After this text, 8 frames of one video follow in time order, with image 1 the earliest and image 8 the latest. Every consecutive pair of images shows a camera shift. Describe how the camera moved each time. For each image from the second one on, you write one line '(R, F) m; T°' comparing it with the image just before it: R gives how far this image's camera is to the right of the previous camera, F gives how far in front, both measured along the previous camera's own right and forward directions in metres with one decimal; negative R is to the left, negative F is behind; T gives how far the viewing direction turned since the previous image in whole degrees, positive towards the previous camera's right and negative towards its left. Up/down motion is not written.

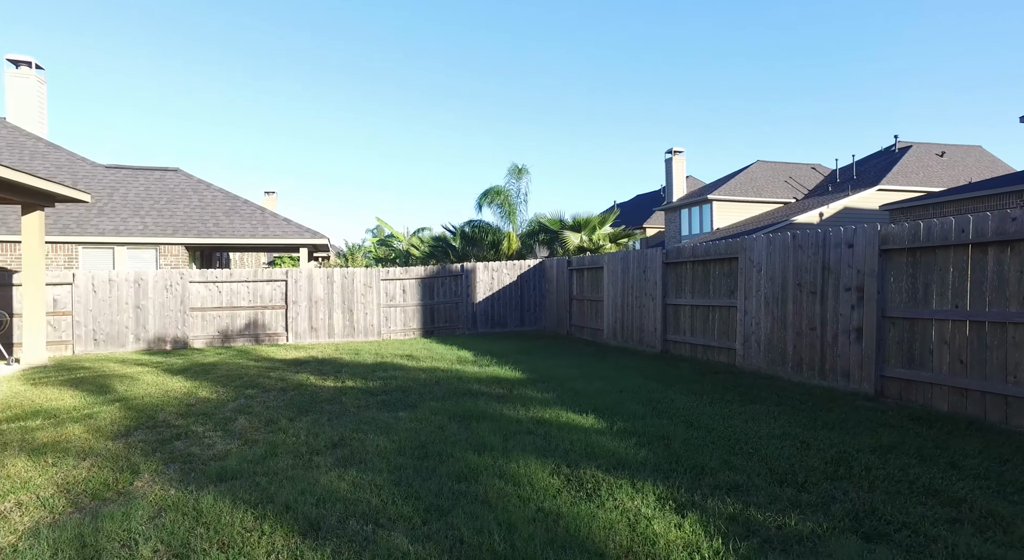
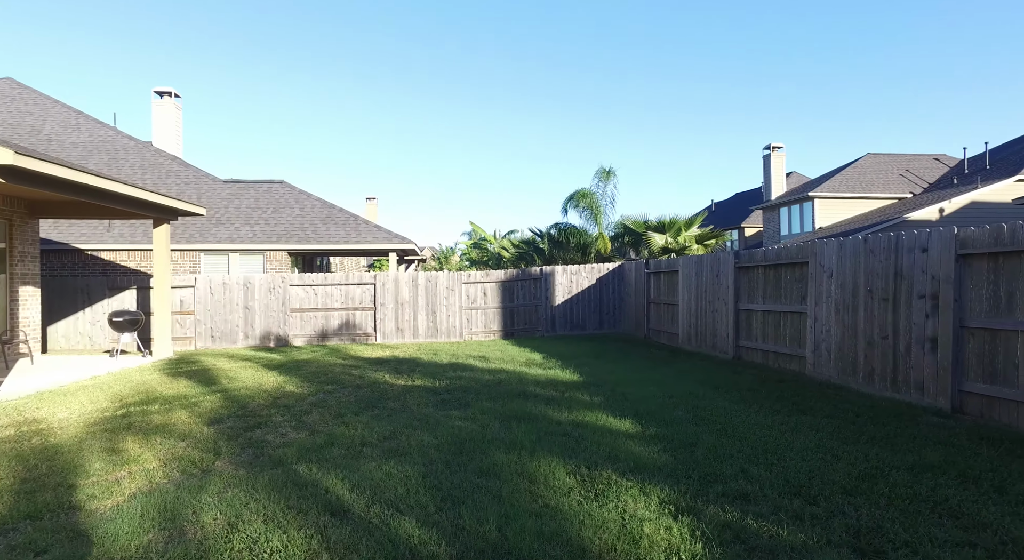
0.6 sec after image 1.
(+0.5, -0.3) m; -9°
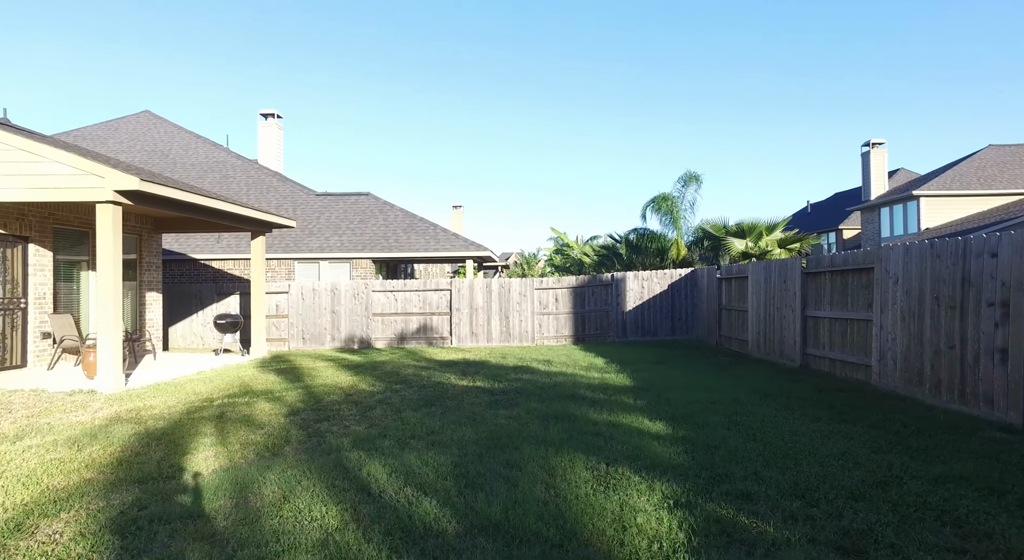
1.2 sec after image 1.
(+0.5, -0.4) m; -8°
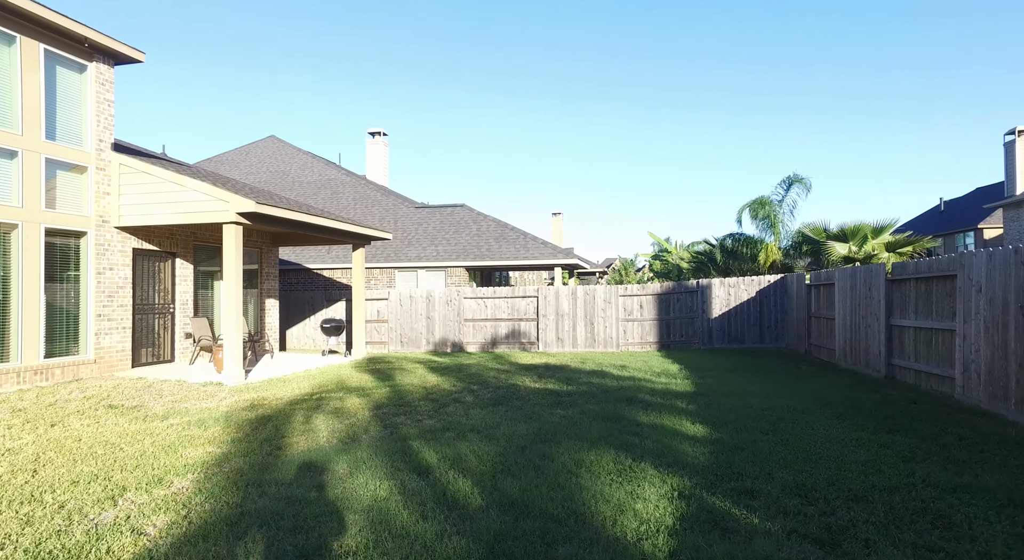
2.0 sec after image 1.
(+0.6, -0.6) m; -9°
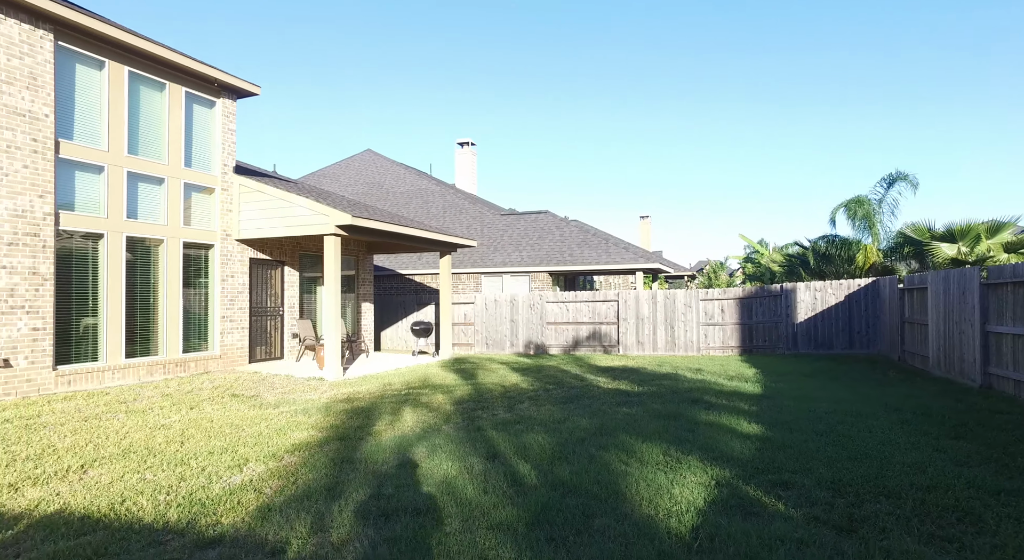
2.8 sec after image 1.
(+0.3, -0.6) m; -8°
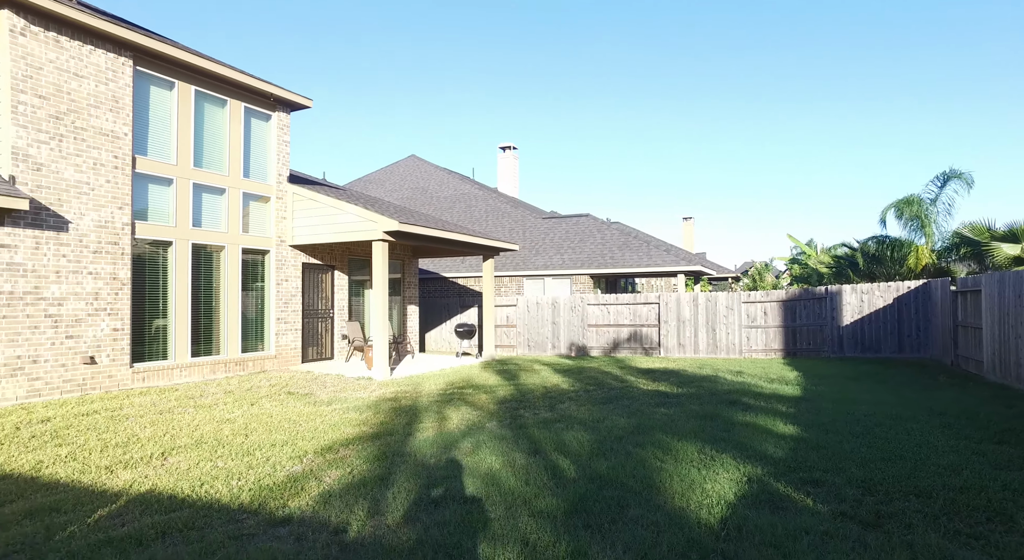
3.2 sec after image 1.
(0.0, -0.3) m; -4°
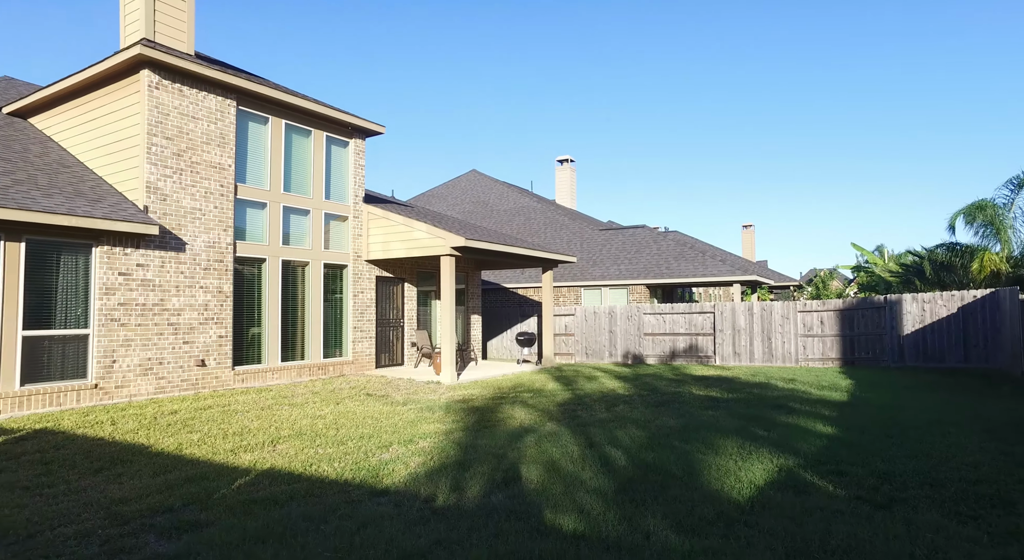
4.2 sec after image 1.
(0.0, -0.8) m; -5°
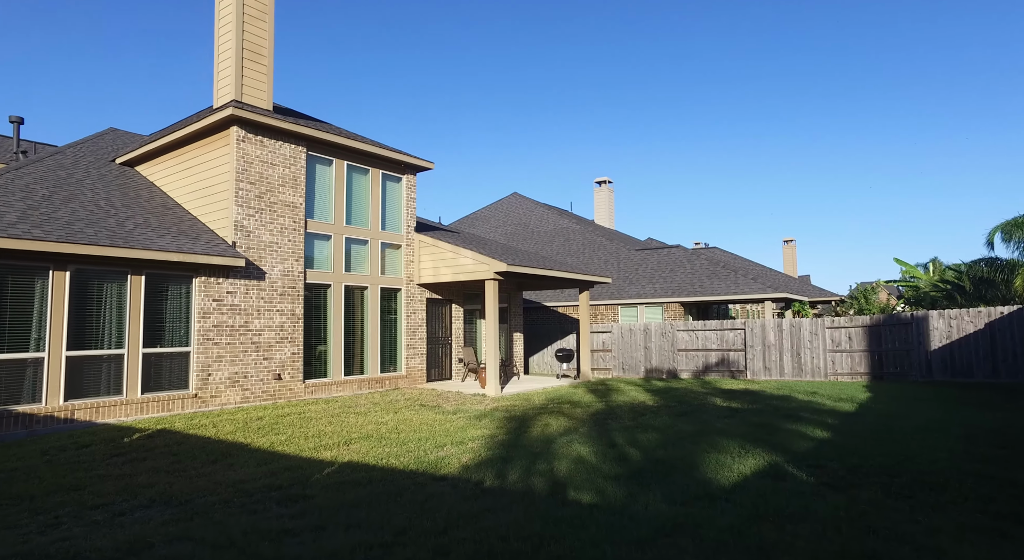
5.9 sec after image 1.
(+0.1, -1.2) m; -4°
